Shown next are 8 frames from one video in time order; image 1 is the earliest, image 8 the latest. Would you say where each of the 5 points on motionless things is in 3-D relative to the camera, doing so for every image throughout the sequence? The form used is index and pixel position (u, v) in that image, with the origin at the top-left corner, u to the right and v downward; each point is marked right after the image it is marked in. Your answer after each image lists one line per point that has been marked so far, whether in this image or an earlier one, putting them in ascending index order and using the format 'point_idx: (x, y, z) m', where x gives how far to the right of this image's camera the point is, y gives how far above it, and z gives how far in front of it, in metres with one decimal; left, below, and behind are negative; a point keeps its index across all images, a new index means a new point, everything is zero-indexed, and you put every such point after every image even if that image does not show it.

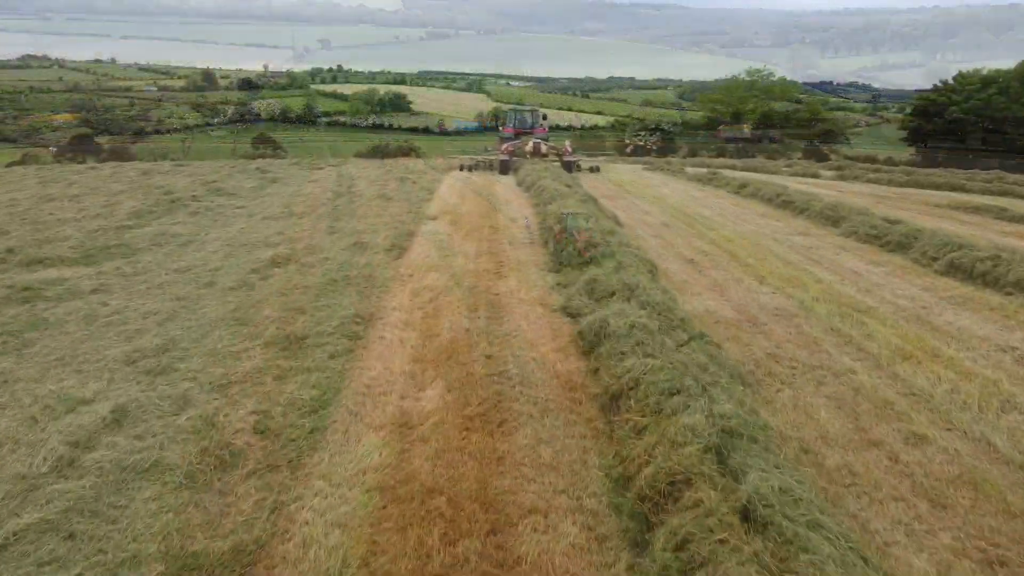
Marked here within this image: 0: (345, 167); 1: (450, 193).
0: (-3.3, +2.4, +13.4) m
1: (-0.8, +1.3, +9.2) m
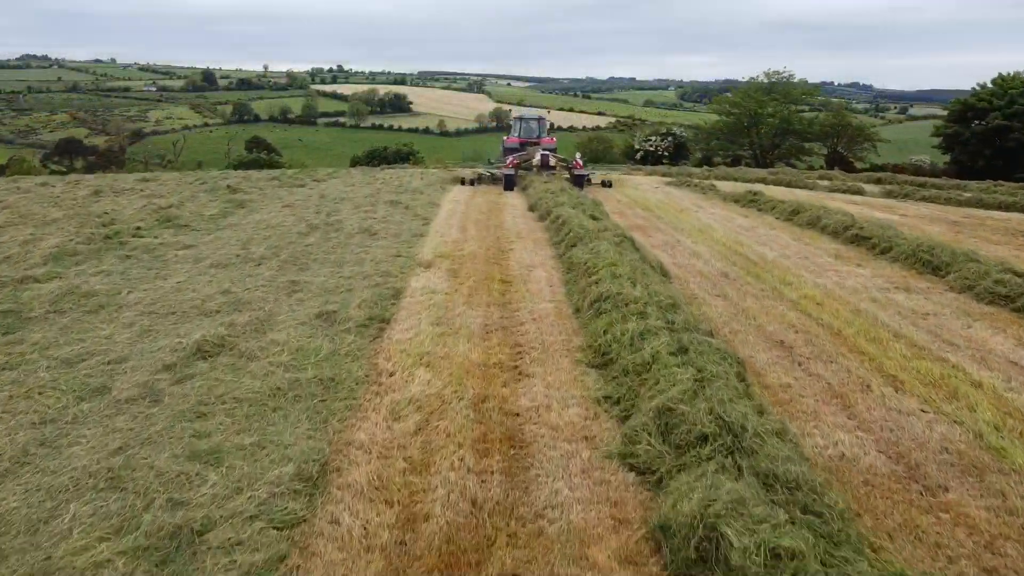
0: (-3.1, +1.8, +11.8) m
1: (-0.7, +0.8, +7.7) m
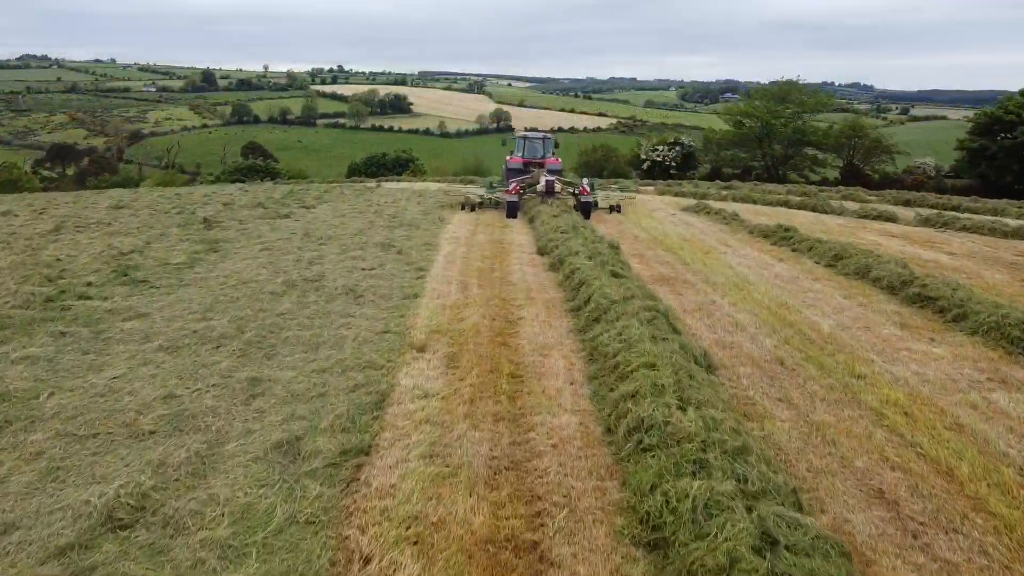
0: (-3.1, +1.2, +10.9) m
1: (-0.6, +0.2, +6.7) m
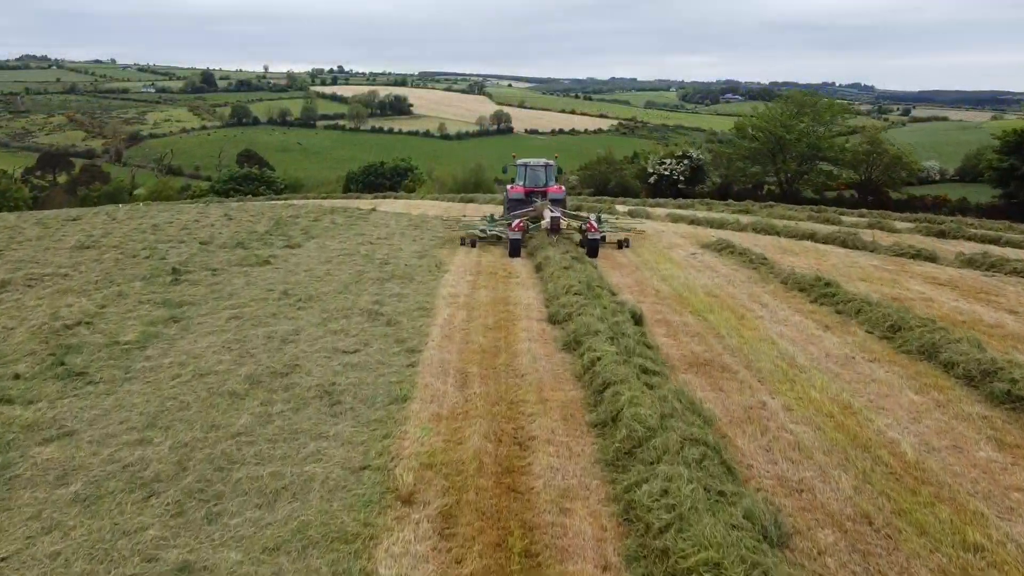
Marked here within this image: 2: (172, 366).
0: (-3.0, +0.5, +9.9) m
1: (-0.6, -0.6, +5.7) m
2: (-2.7, -0.6, +5.4) m
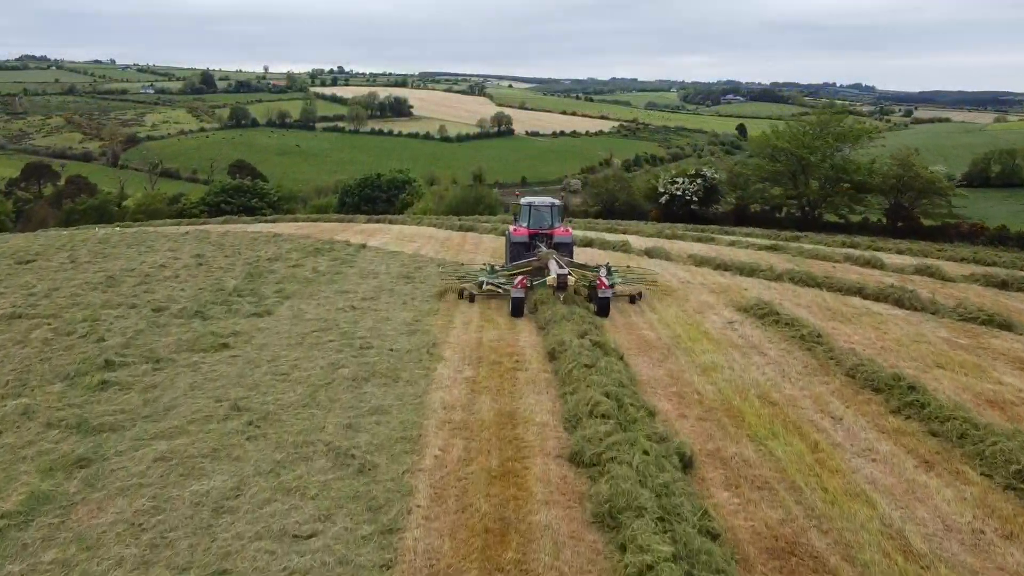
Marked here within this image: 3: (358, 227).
0: (-2.9, -0.5, +8.4) m
1: (-0.5, -1.5, +4.2) m
2: (-2.6, -1.6, +3.9) m
3: (-4.5, +1.7, +19.8) m
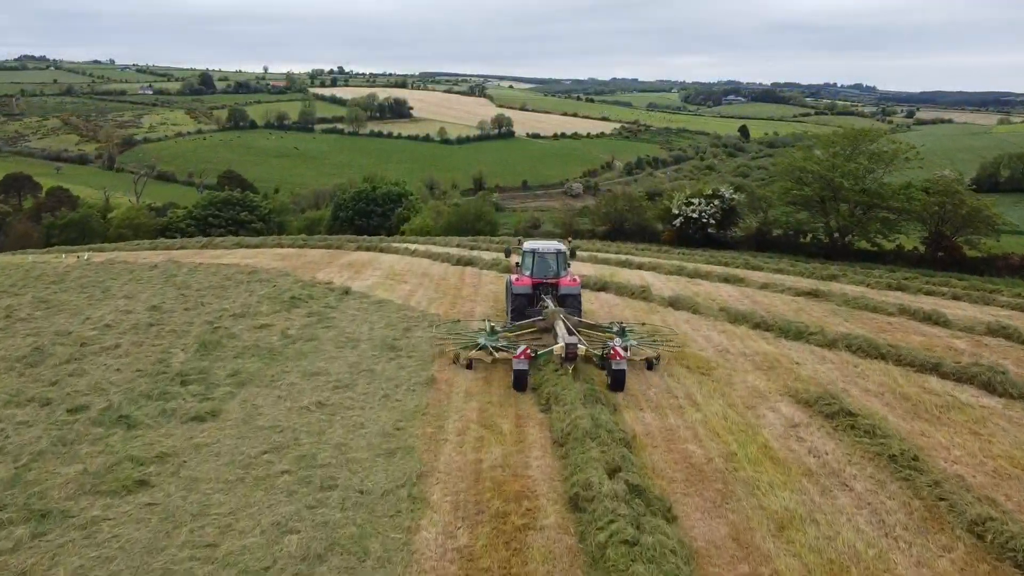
0: (-2.8, -1.5, +6.5) m
1: (-0.4, -2.5, +2.4) m
2: (-2.5, -2.6, +2.0) m
3: (-4.4, +0.7, +18.0) m
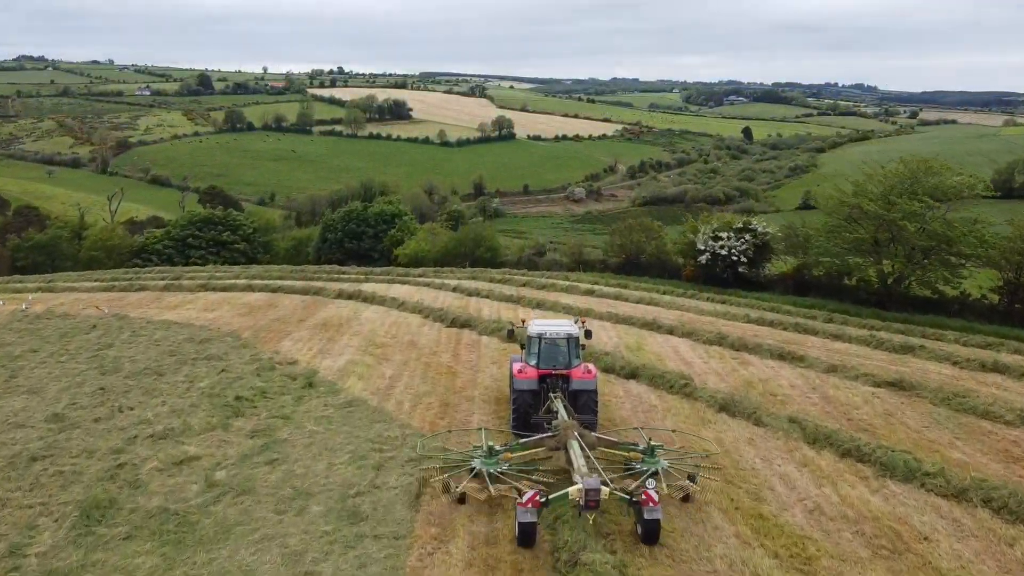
0: (-2.7, -2.9, +3.8) m
1: (-0.3, -3.9, -0.4) m
2: (-2.4, -4.0, -0.7) m
3: (-4.3, -0.7, +15.2) m
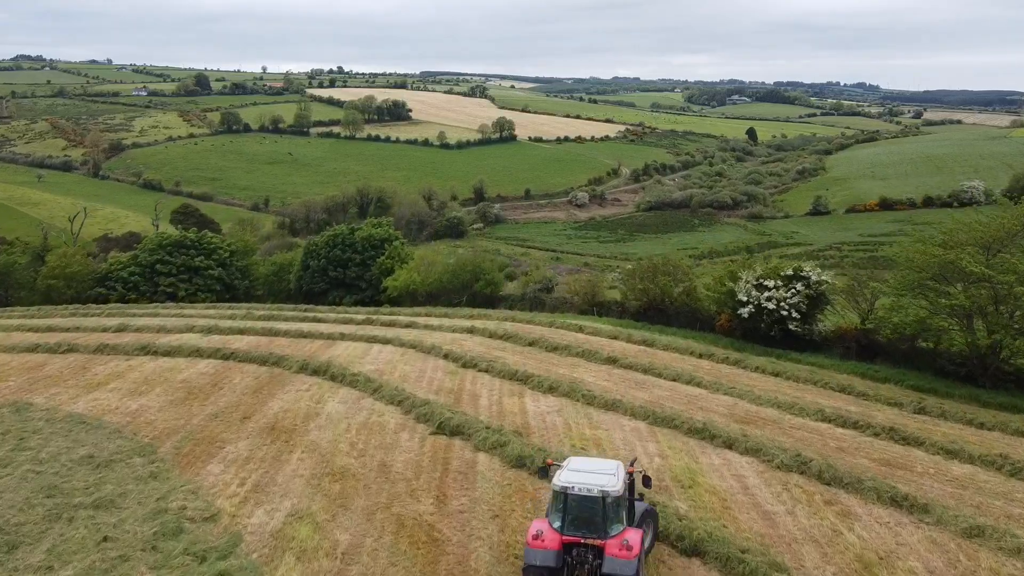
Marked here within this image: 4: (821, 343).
0: (-2.6, -4.4, +0.4) m
1: (-0.3, -5.5, -3.8) m
2: (-2.4, -5.5, -4.1) m
3: (-4.2, -2.2, +11.8) m
4: (+7.6, -1.4, +16.6) m
